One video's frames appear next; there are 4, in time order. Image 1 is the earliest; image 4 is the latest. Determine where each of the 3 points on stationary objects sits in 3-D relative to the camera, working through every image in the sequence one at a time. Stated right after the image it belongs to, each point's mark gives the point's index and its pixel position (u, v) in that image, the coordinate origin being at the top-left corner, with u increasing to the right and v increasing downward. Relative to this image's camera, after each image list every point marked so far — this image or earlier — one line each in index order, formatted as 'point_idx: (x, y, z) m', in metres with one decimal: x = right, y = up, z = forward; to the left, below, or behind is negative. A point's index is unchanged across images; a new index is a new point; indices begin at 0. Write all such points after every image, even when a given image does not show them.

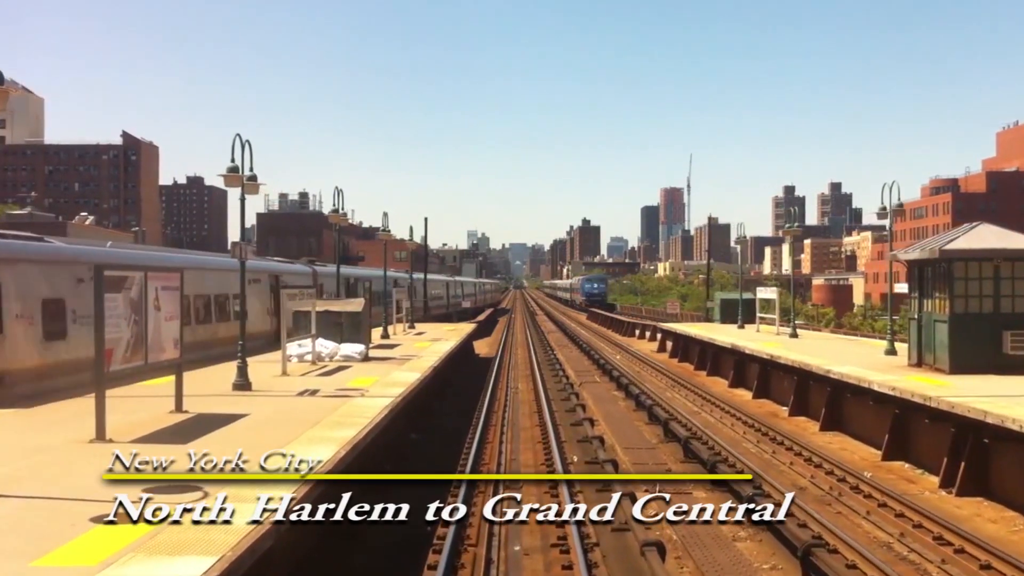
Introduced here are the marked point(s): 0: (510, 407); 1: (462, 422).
0: (0.0, -2.7, +19.6) m
1: (-1.1, -2.9, +18.3) m
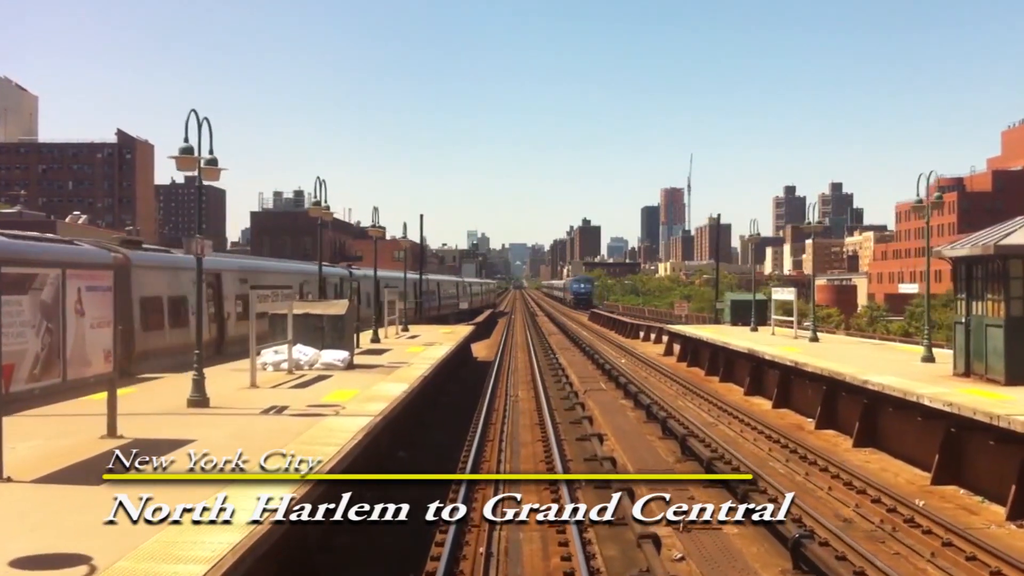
0: (-0.1, -2.7, +18.7) m
1: (-1.1, -2.9, +17.4) m
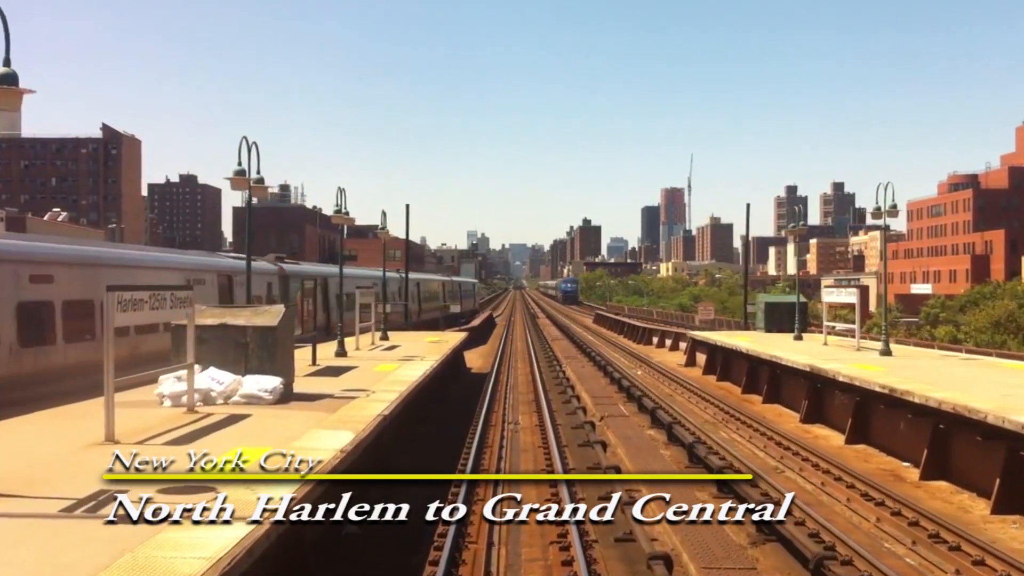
0: (-0.1, -2.7, +16.3) m
1: (-1.1, -2.9, +14.9) m
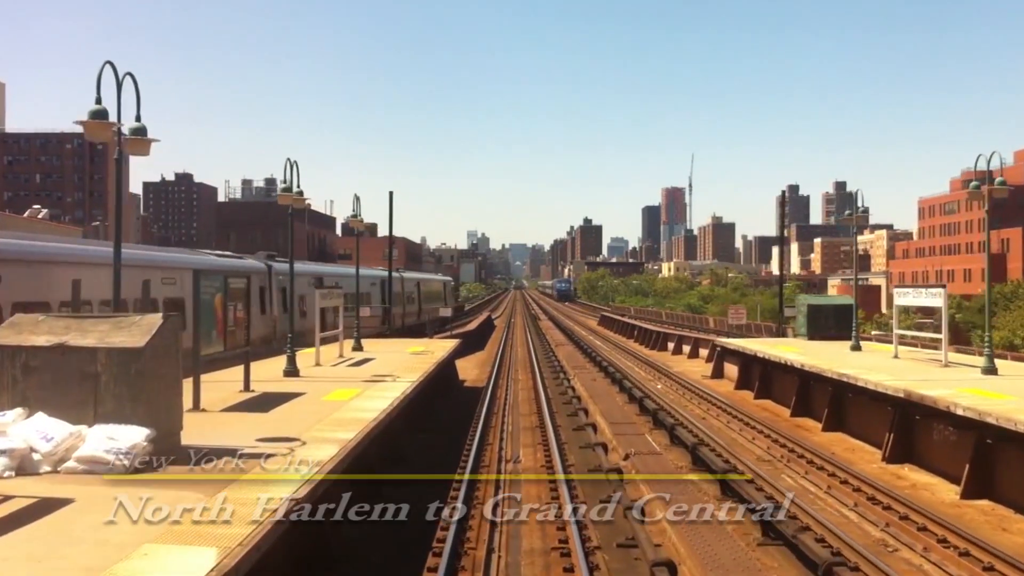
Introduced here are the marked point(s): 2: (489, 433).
0: (-0.1, -2.7, +14.0) m
1: (-1.1, -2.9, +12.7) m
2: (-0.4, -2.6, +18.6) m
